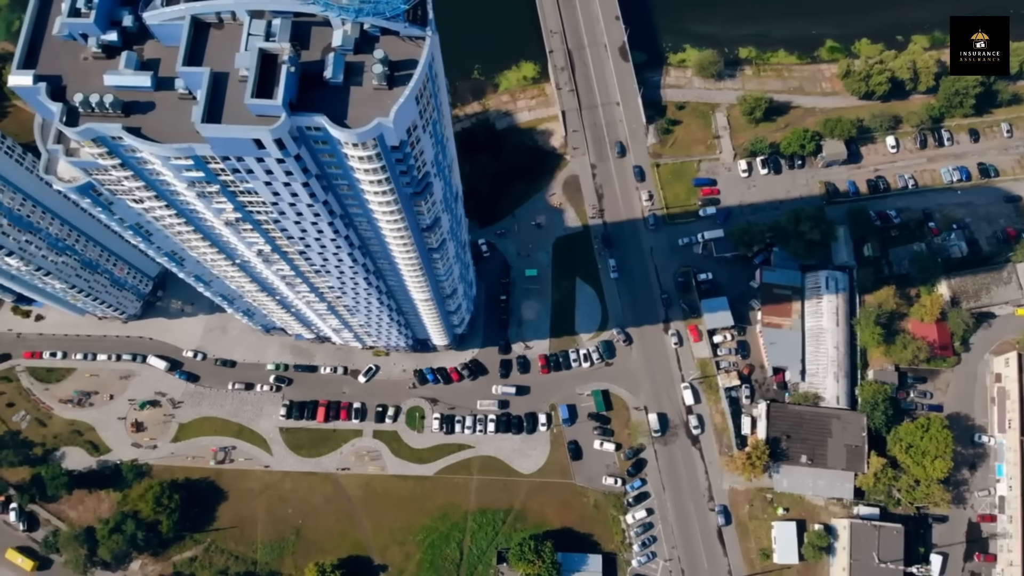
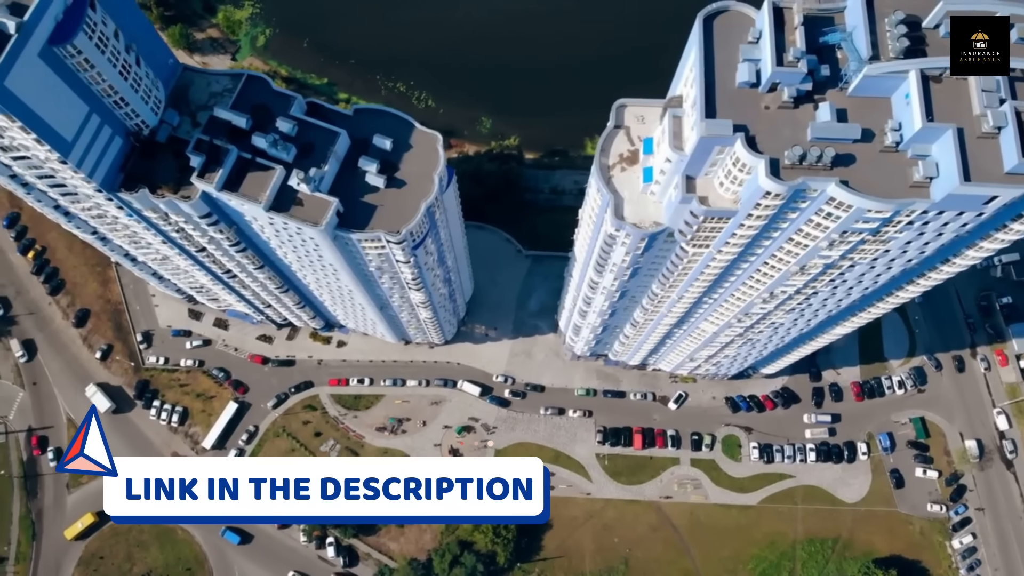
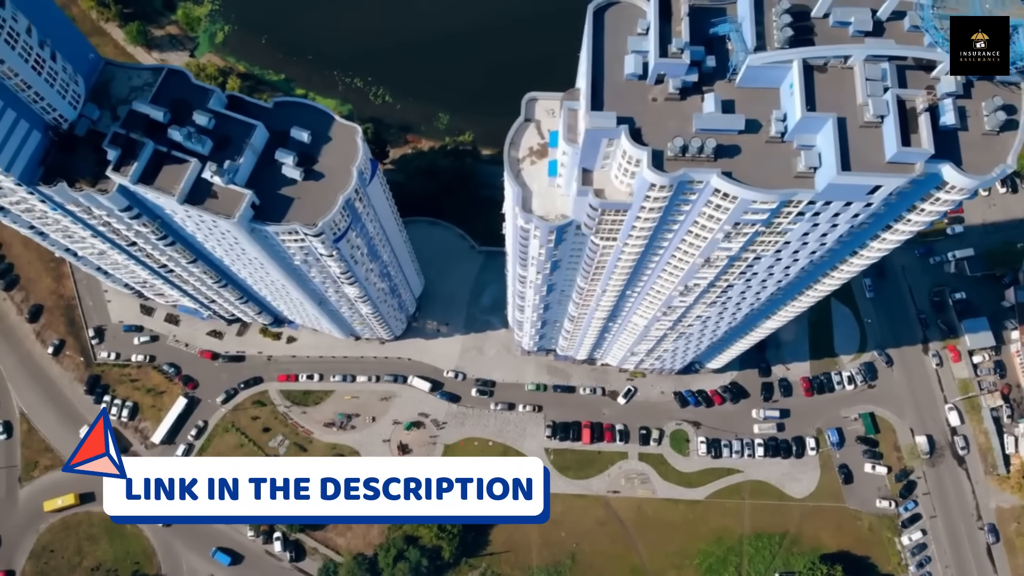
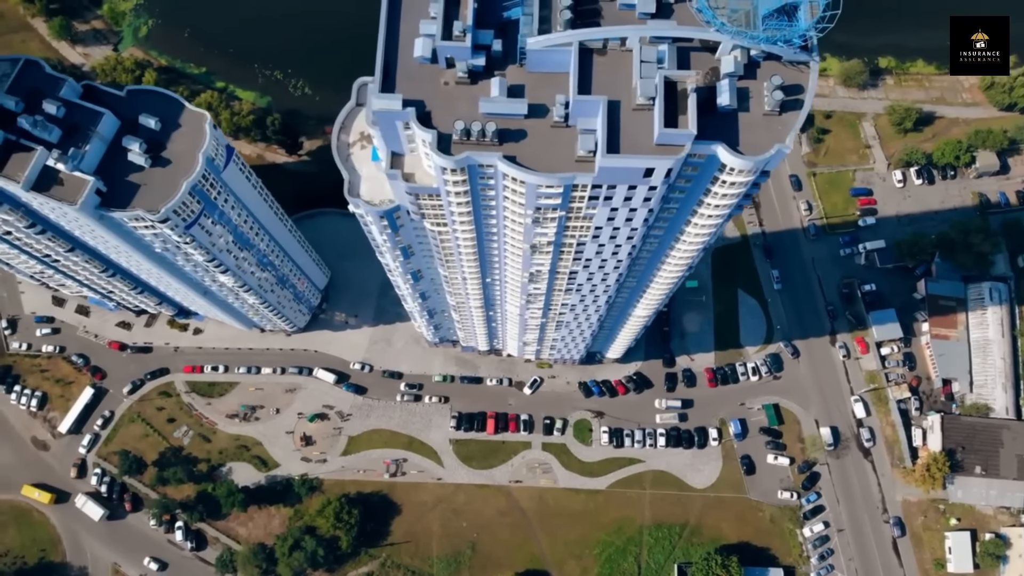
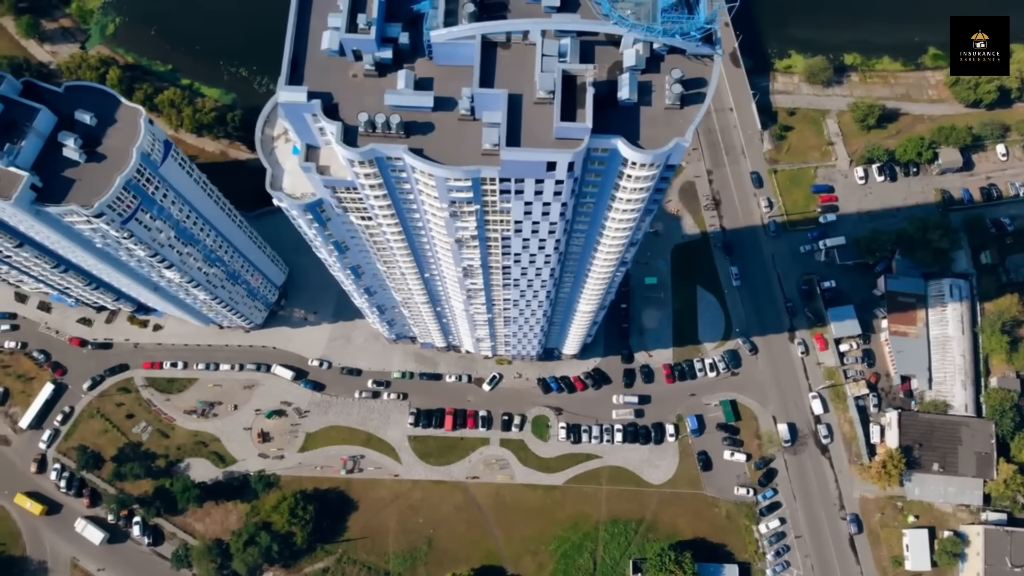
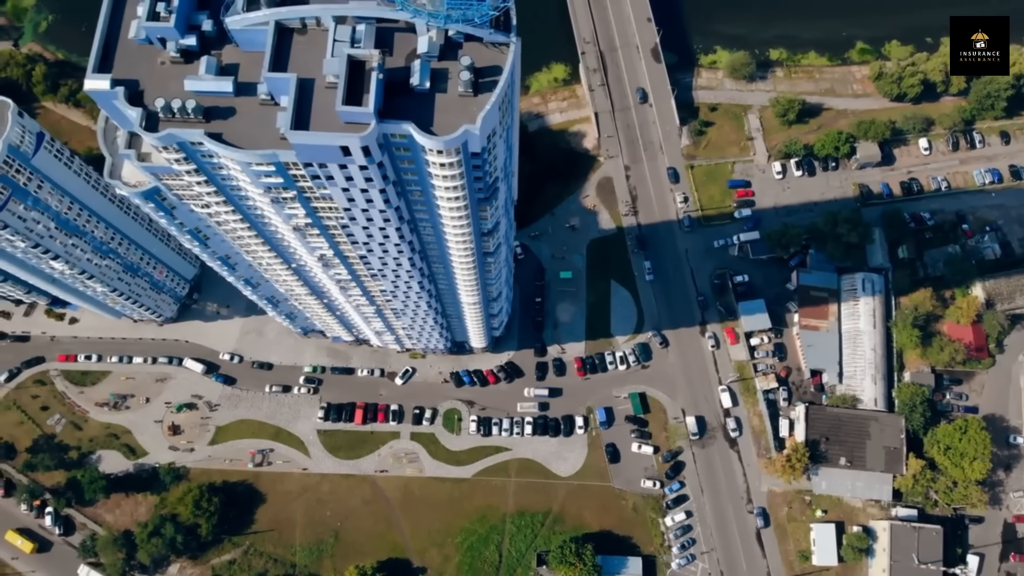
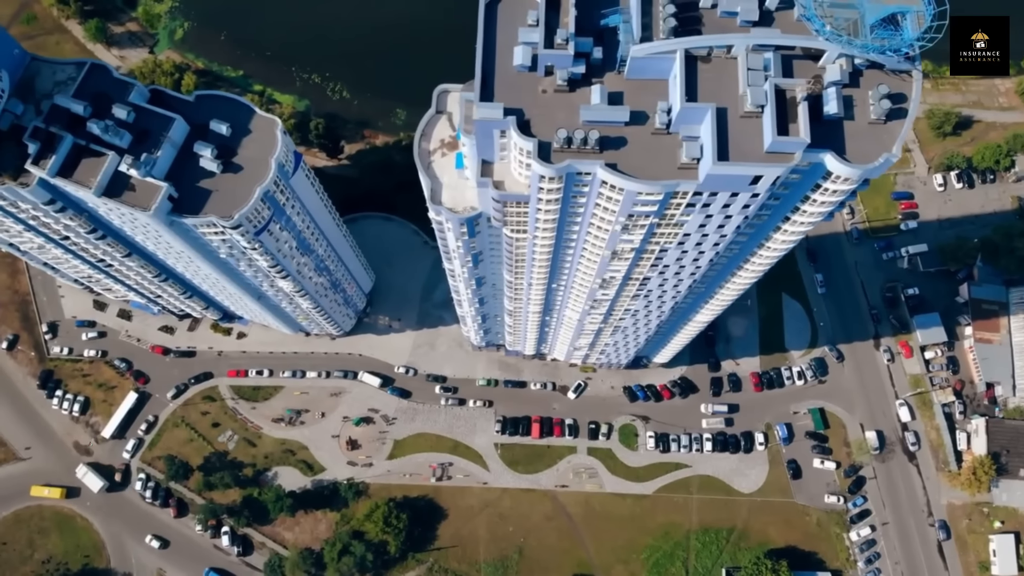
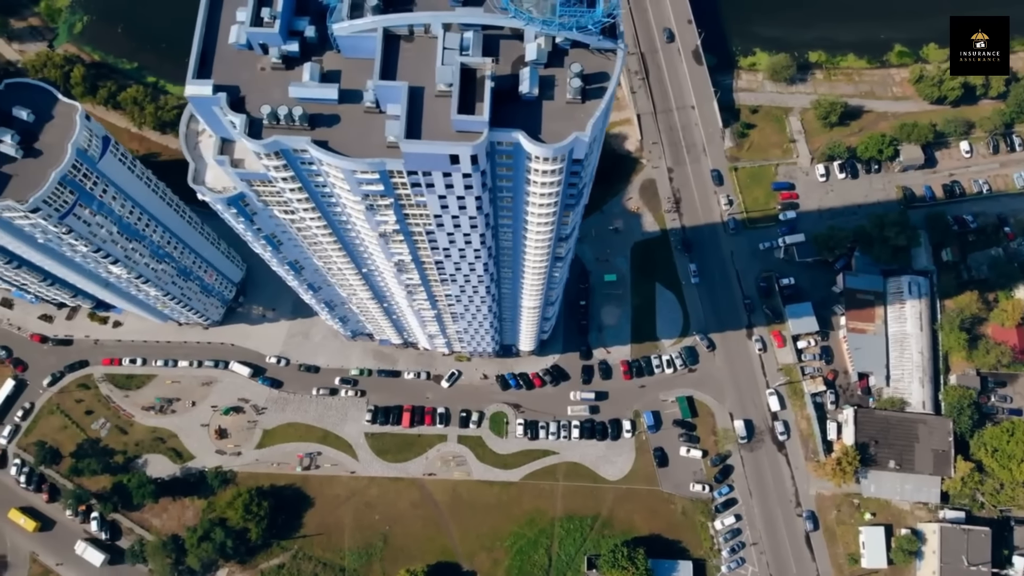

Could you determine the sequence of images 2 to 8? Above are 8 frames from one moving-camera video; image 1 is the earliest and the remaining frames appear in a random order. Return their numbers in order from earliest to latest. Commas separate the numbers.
6, 8, 5, 4, 7, 3, 2
